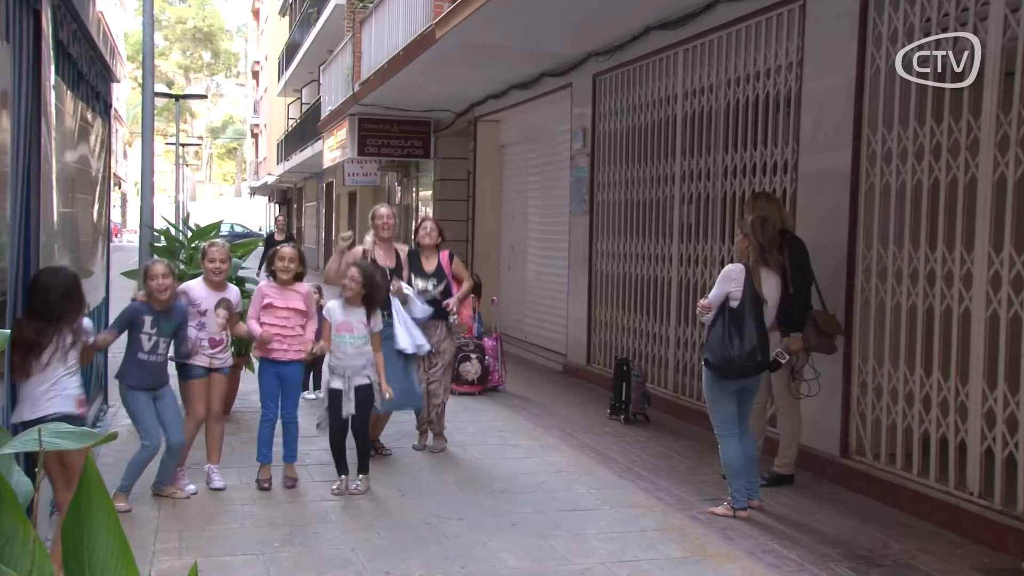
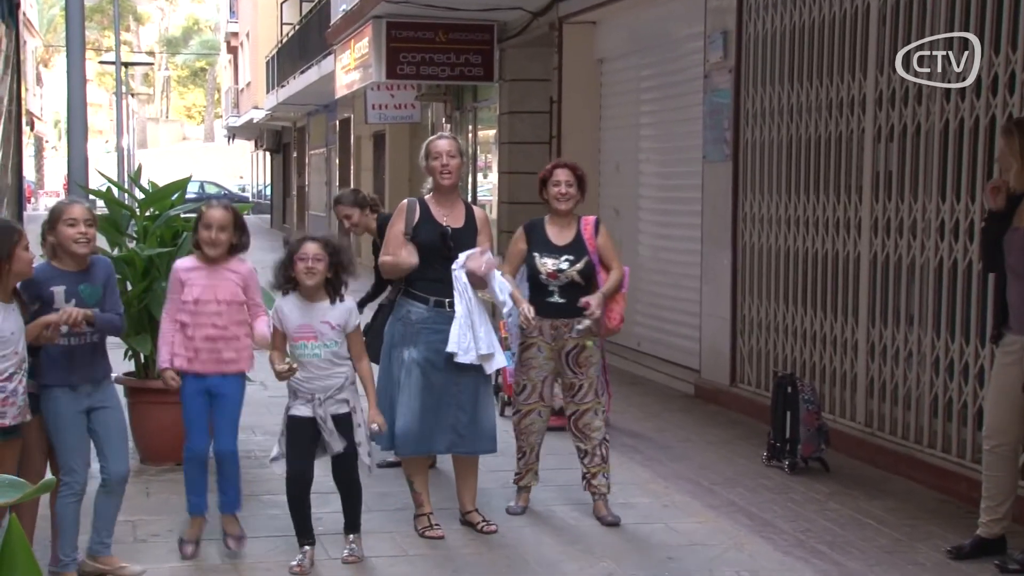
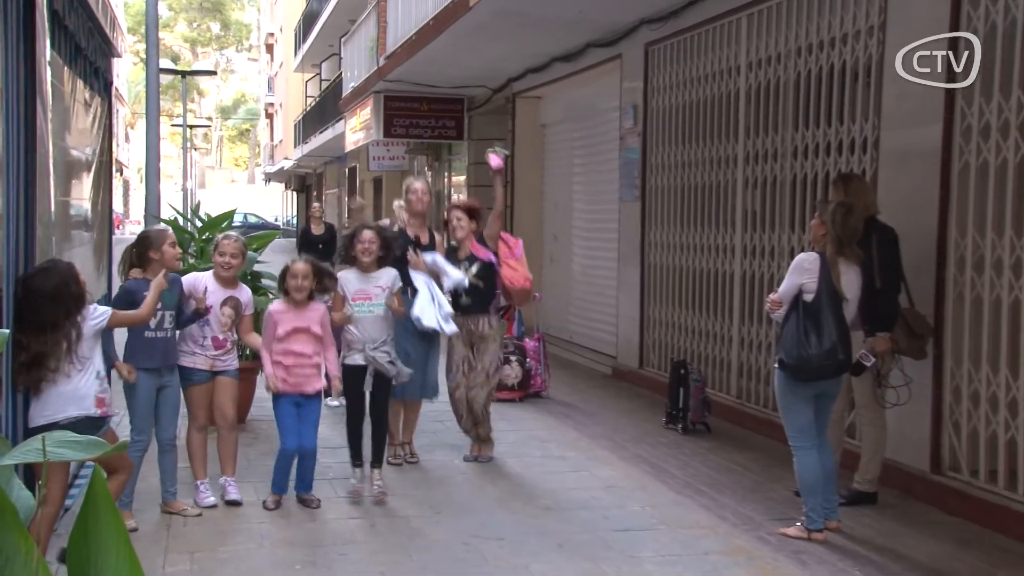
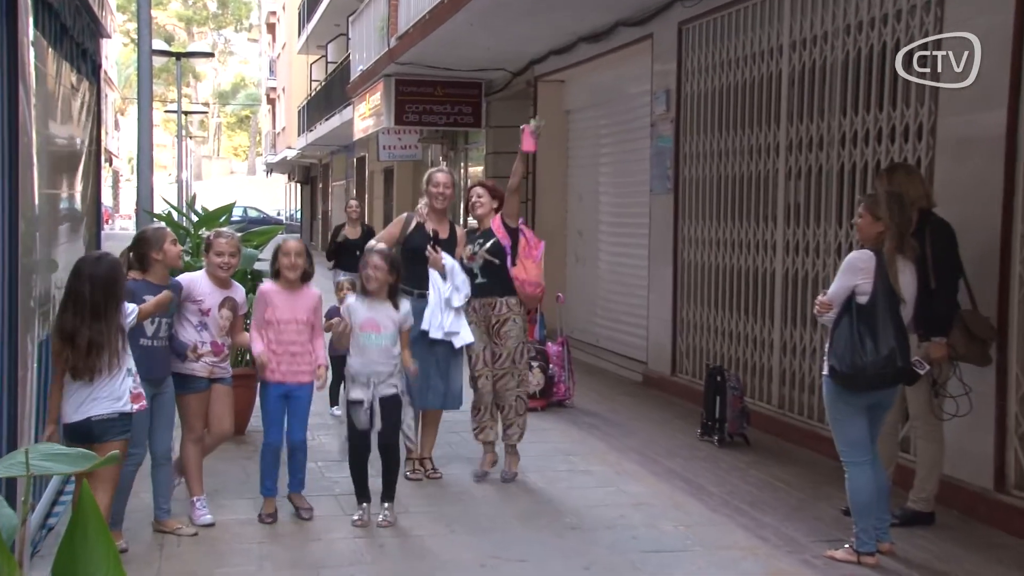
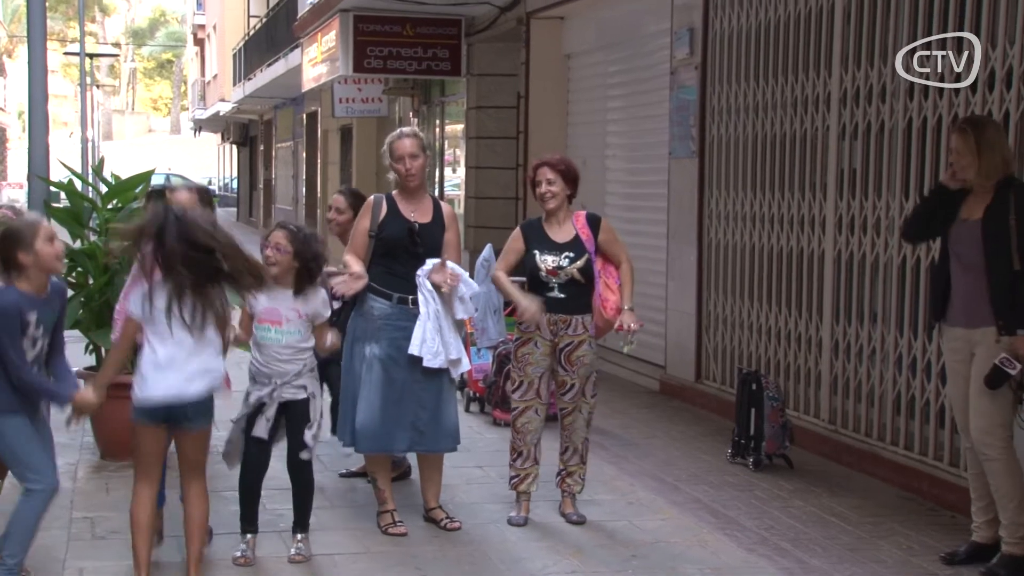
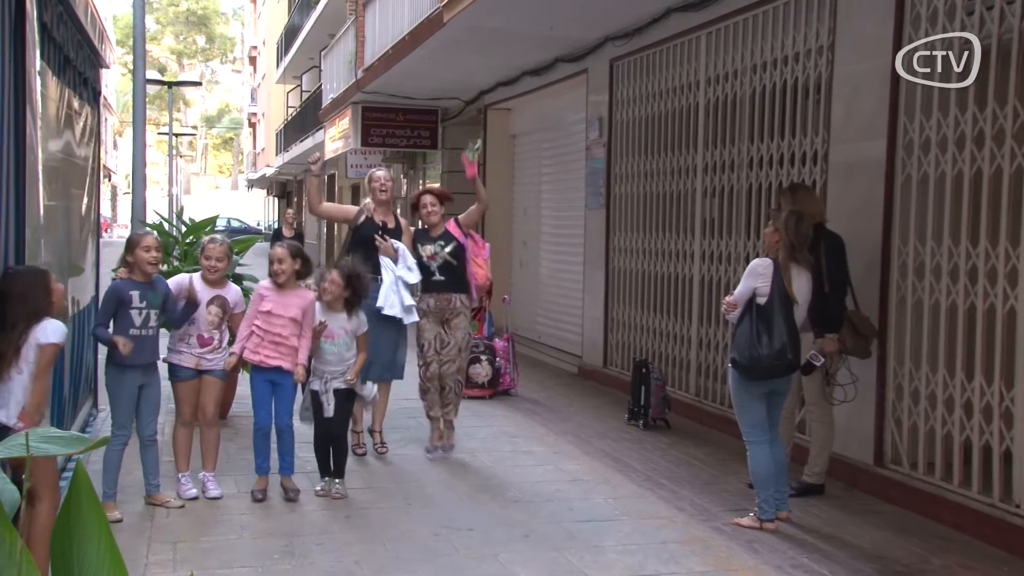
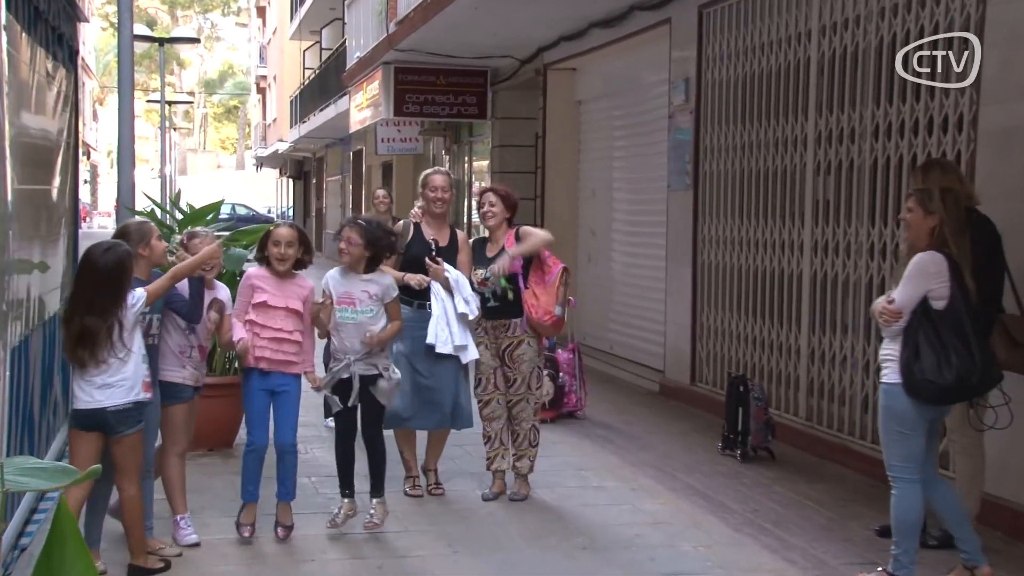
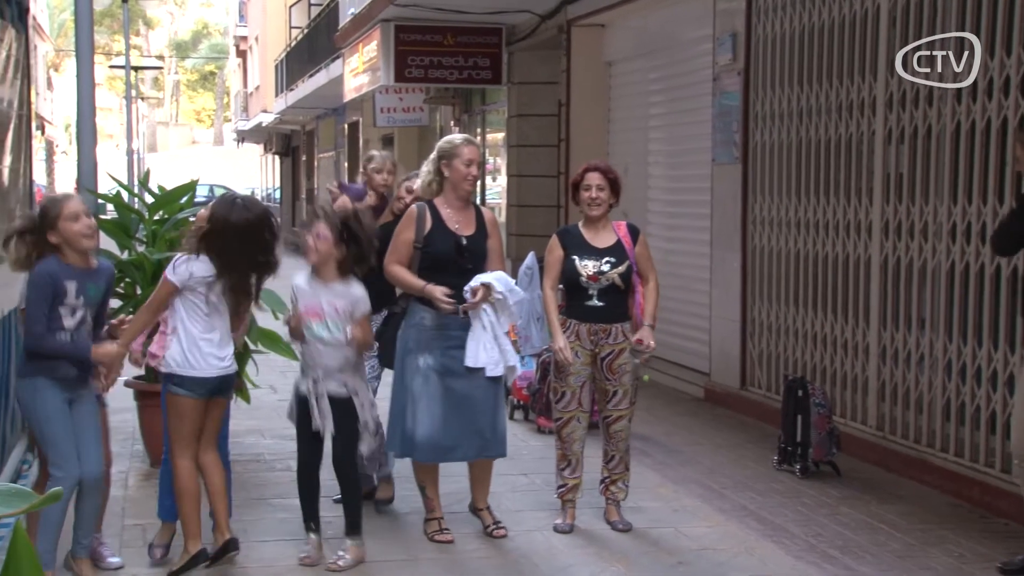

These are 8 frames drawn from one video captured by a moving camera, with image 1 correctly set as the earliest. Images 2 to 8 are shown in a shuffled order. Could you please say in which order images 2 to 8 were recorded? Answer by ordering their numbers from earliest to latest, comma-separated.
6, 3, 4, 7, 2, 5, 8
